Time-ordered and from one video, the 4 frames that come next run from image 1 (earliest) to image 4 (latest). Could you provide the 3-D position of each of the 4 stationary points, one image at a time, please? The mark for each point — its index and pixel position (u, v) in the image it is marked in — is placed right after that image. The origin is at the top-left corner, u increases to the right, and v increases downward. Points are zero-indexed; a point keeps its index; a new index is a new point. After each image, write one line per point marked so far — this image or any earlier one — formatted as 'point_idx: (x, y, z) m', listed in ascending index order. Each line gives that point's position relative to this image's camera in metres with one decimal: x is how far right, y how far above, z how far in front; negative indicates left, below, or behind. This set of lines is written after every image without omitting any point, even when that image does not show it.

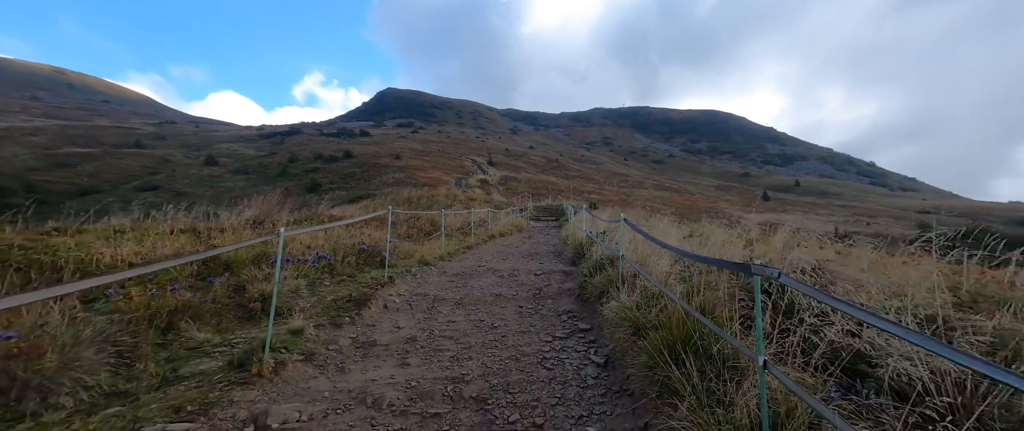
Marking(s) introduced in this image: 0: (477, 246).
0: (-1.1, -1.0, +13.1) m
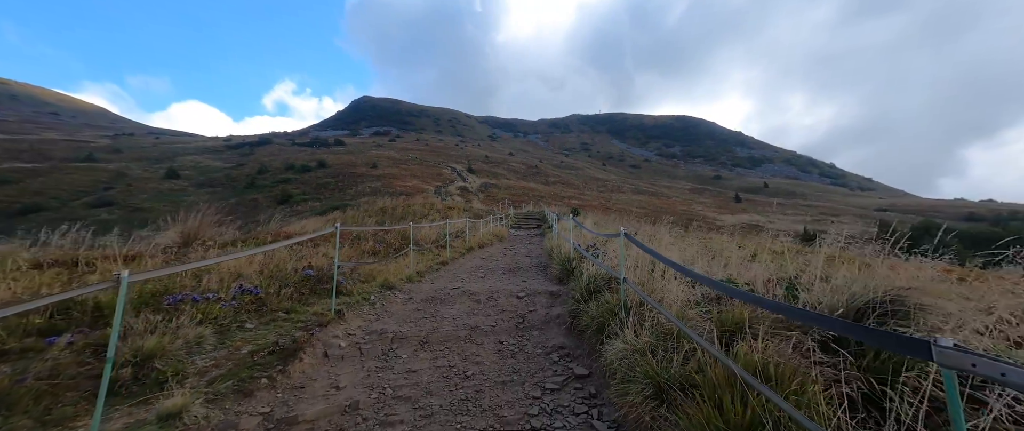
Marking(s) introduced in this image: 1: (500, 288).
0: (-1.7, -1.3, +11.9) m
1: (-0.2, -1.3, +7.2) m
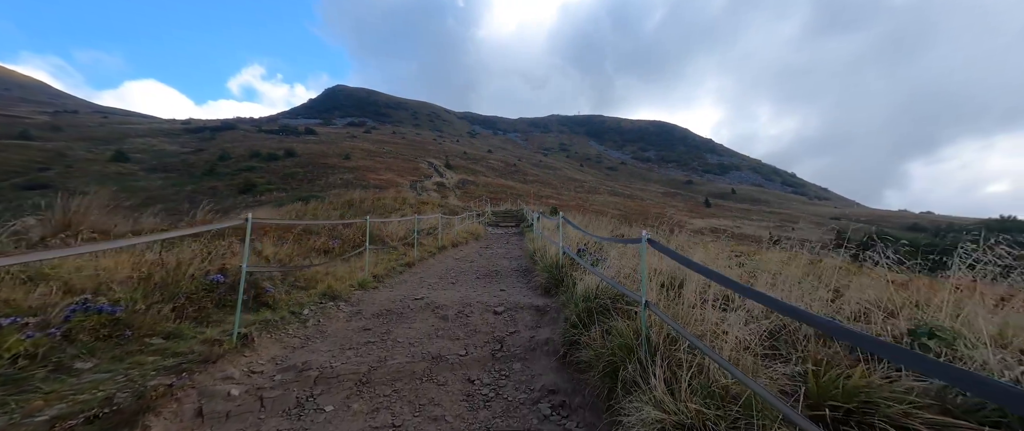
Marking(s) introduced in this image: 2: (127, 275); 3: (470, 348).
0: (-2.4, -1.2, +10.5) m
1: (-0.6, -1.2, +5.9) m
2: (-3.9, -0.6, +4.0) m
3: (-0.5, -1.4, +4.3) m
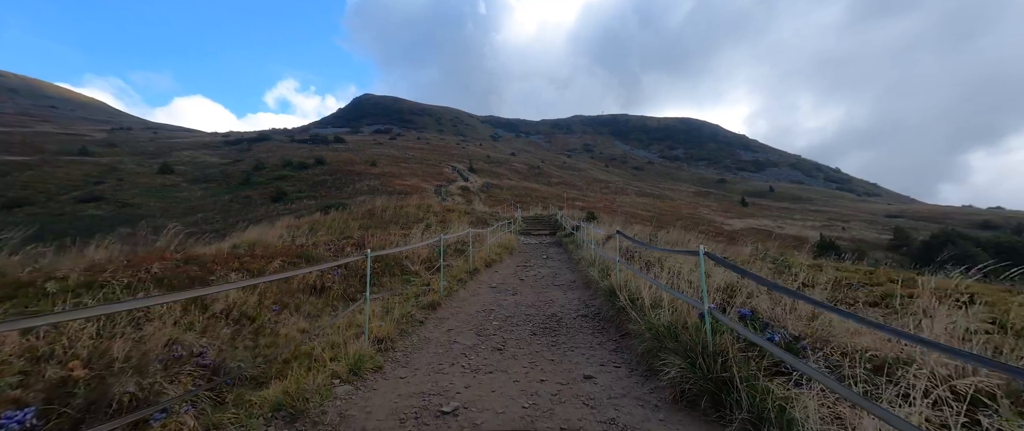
0: (-1.2, -1.6, +7.8) m
1: (+0.3, -1.6, +3.1) m
2: (-3.1, -1.0, +1.5) m
3: (+0.3, -1.7, +1.5) m
